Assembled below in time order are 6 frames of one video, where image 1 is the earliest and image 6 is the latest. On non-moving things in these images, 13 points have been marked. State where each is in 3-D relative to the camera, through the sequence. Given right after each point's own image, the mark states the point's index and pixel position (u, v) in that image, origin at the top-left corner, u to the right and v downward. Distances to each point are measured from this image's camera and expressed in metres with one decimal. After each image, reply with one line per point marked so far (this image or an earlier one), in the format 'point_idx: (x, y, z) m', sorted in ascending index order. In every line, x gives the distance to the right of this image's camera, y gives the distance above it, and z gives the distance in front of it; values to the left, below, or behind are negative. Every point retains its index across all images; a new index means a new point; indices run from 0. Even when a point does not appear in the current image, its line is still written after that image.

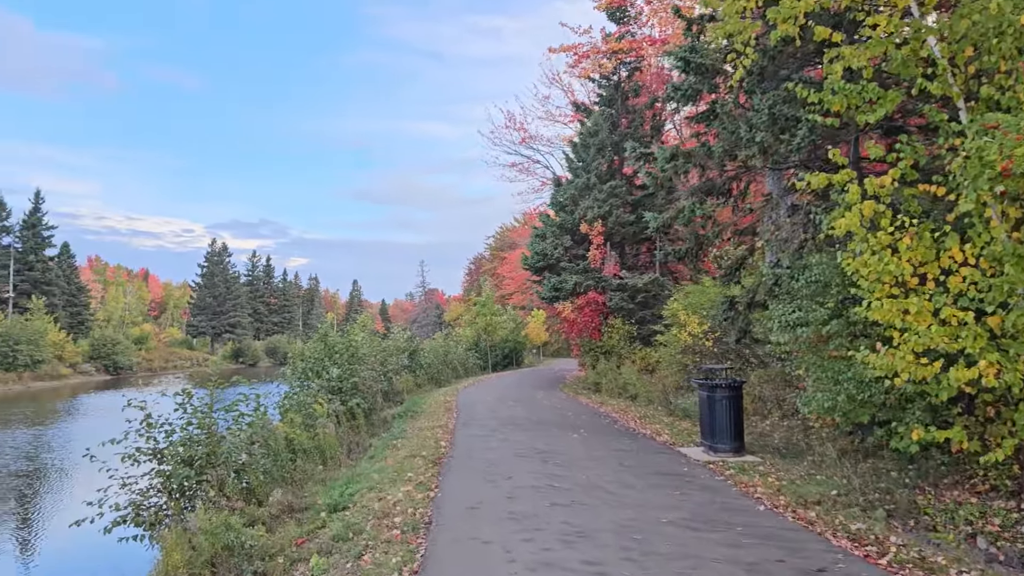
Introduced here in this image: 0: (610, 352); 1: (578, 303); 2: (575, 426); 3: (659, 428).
0: (+2.3, -1.5, +18.9) m
1: (+1.5, -0.4, +18.9) m
2: (+0.8, -1.8, +10.8) m
3: (+1.9, -1.9, +10.8) m
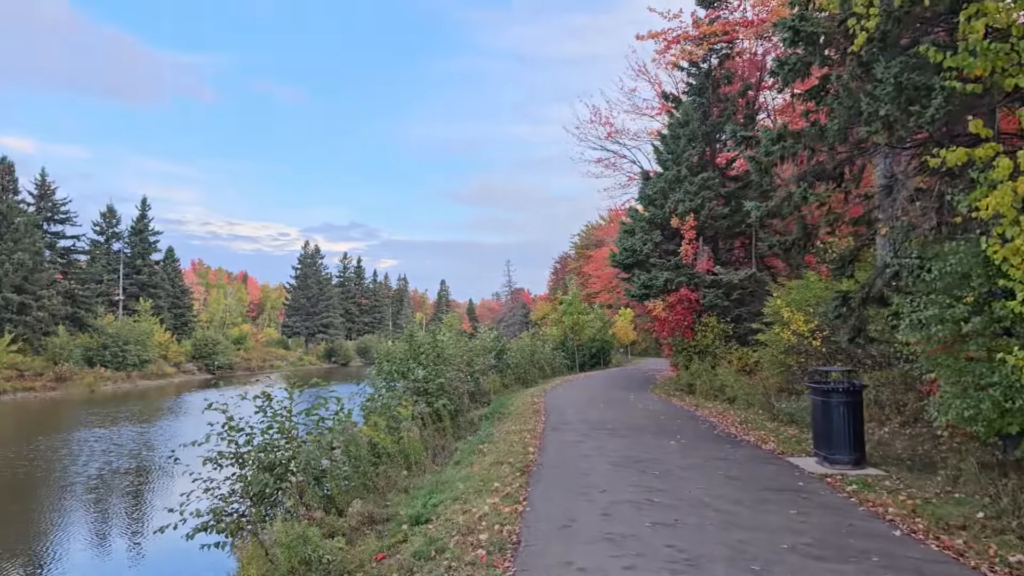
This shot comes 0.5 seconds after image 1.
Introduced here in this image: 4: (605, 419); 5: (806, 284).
0: (+4.3, -1.4, +18.0) m
1: (+3.5, -0.3, +18.1) m
2: (+2.0, -1.8, +10.1) m
3: (+3.1, -1.8, +10.0) m
4: (+1.3, -1.9, +11.6) m
5: (+4.5, +0.1, +12.5) m
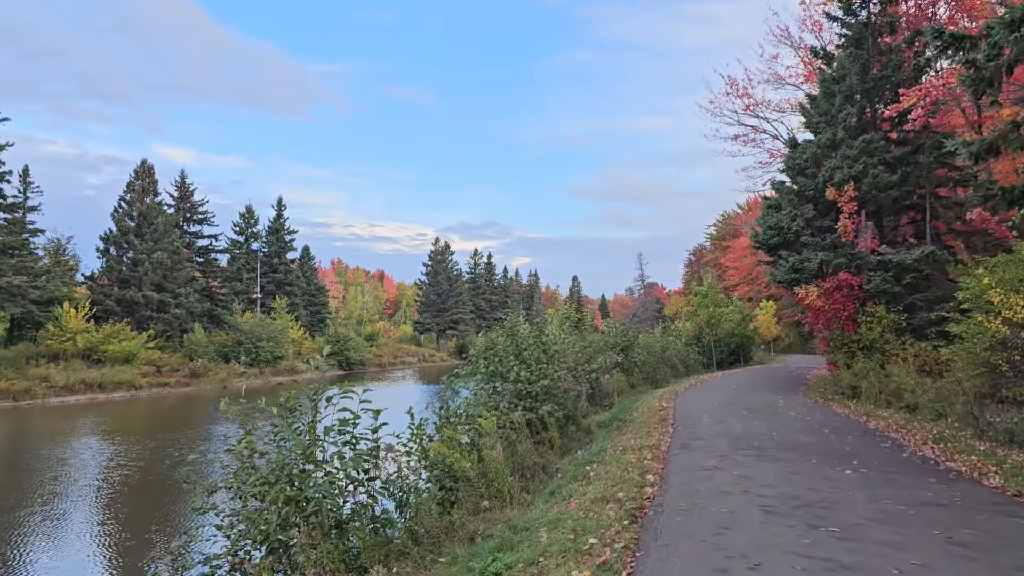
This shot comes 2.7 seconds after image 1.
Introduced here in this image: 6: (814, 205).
0: (+6.6, -1.1, +15.0) m
1: (+5.8, 0.0, +15.3) m
2: (+3.0, -1.5, +7.6) m
3: (+4.1, -1.5, +7.3) m
4: (+2.7, -1.6, +9.2) m
5: (+5.9, +0.3, +9.5) m
6: (+6.3, +1.7, +17.2) m
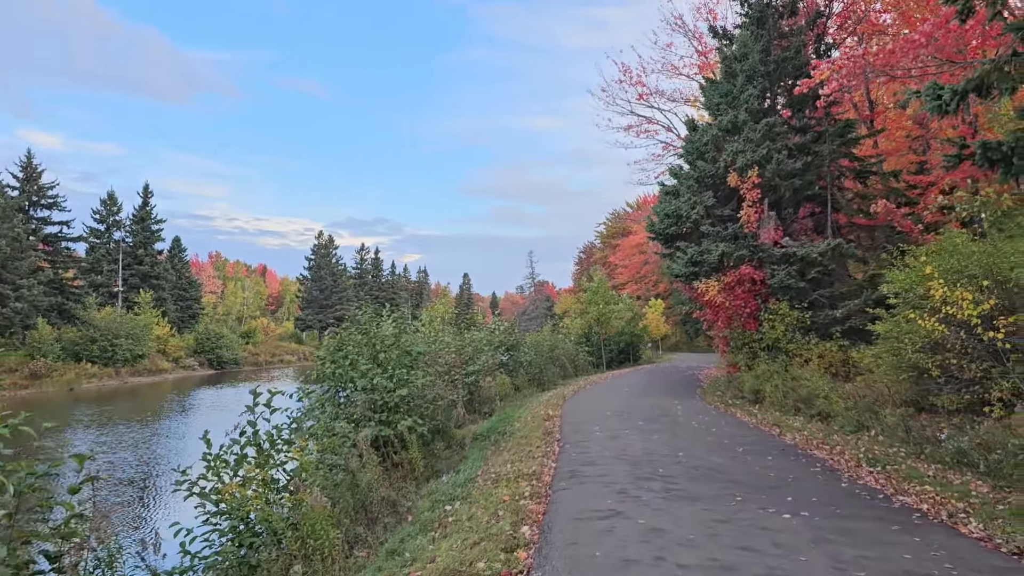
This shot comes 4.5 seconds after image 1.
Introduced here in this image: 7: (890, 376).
0: (+4.4, -1.0, +13.8) m
1: (+3.6, +0.1, +13.9) m
2: (+1.9, -1.4, +6.0) m
3: (+3.0, -1.5, +5.8) m
4: (+1.3, -1.5, +7.5) m
5: (+4.5, +0.4, +8.2) m
6: (+3.9, +1.8, +15.9) m
7: (+4.2, -1.0, +9.0) m
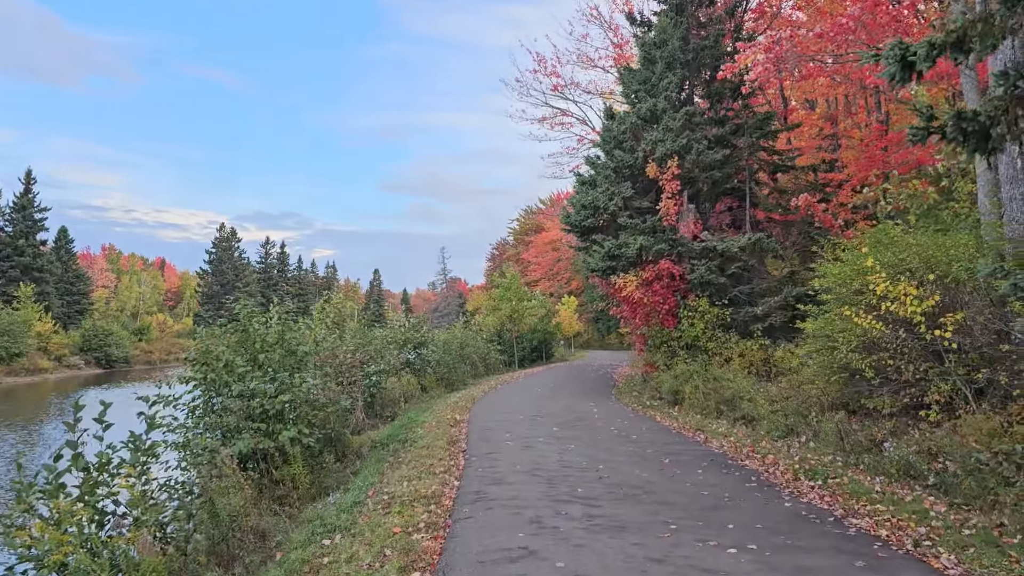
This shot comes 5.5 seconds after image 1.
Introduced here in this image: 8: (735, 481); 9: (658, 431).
0: (+2.9, -0.9, +13.2) m
1: (+2.1, +0.2, +13.3) m
2: (+1.2, -1.4, +5.1) m
3: (+2.3, -1.4, +5.1) m
4: (+0.5, -1.5, +6.6) m
5: (+3.6, +0.5, +7.7) m
6: (+2.2, +1.9, +15.2) m
7: (+3.2, -0.9, +8.4) m
8: (+1.7, -1.4, +6.1) m
9: (+1.7, -1.6, +9.3) m
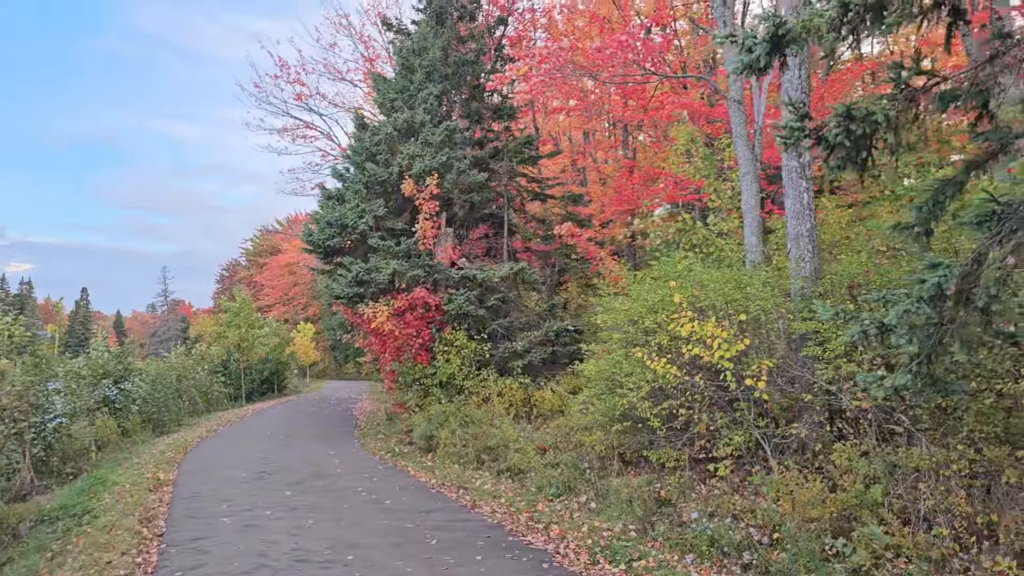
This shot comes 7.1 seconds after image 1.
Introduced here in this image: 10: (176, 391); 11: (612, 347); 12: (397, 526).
0: (-1.0, -1.4, +11.9) m
1: (-1.7, -0.3, +11.8) m
2: (-0.1, -1.6, +3.7) m
3: (+1.0, -1.6, +4.1) m
4: (-1.2, -1.6, +4.9) m
5: (+1.5, +0.1, +6.9) m
6: (-2.2, +1.4, +13.7) m
7: (+0.8, -1.3, +7.5) m
8: (+0.1, -1.7, +4.8) m
9: (-0.9, -1.9, +7.8) m
10: (-7.9, -2.4, +19.2) m
11: (+0.9, -0.5, +7.3) m
12: (-0.9, -1.8, +6.1) m
